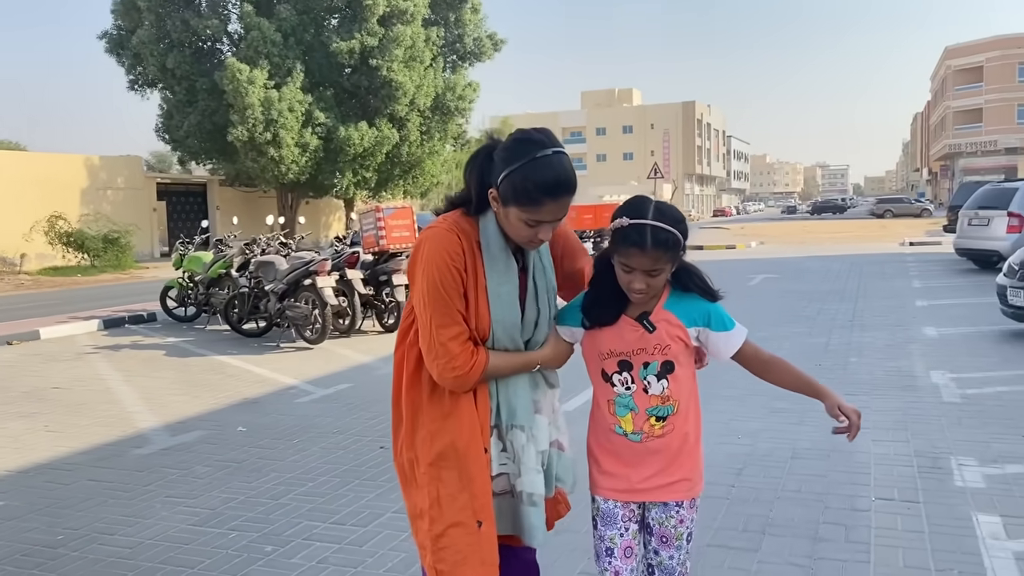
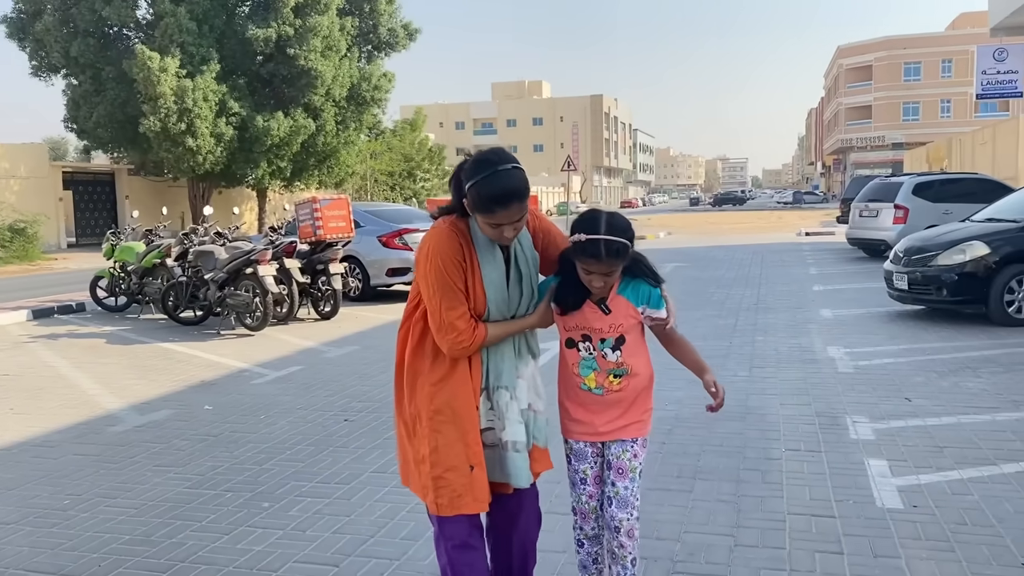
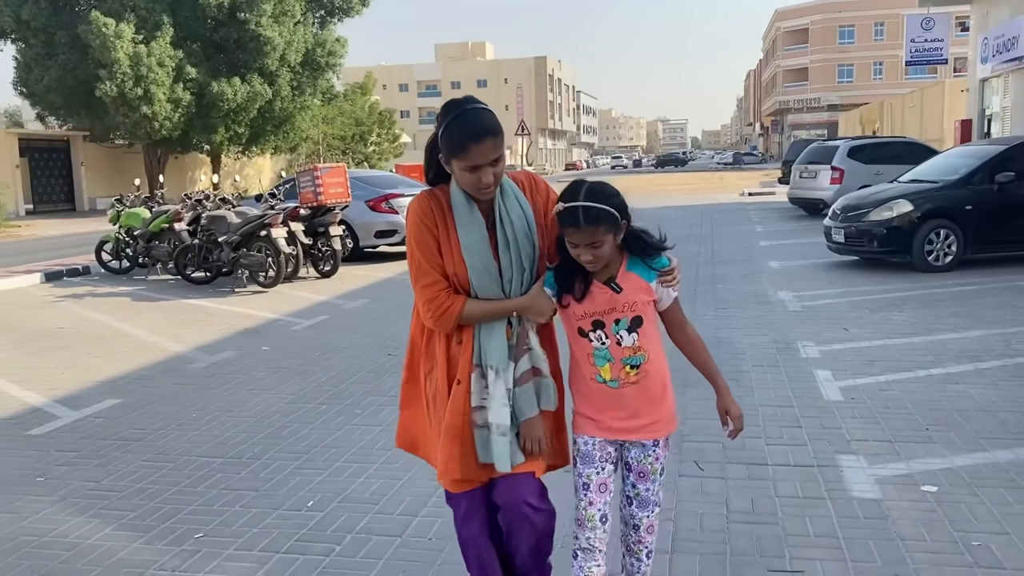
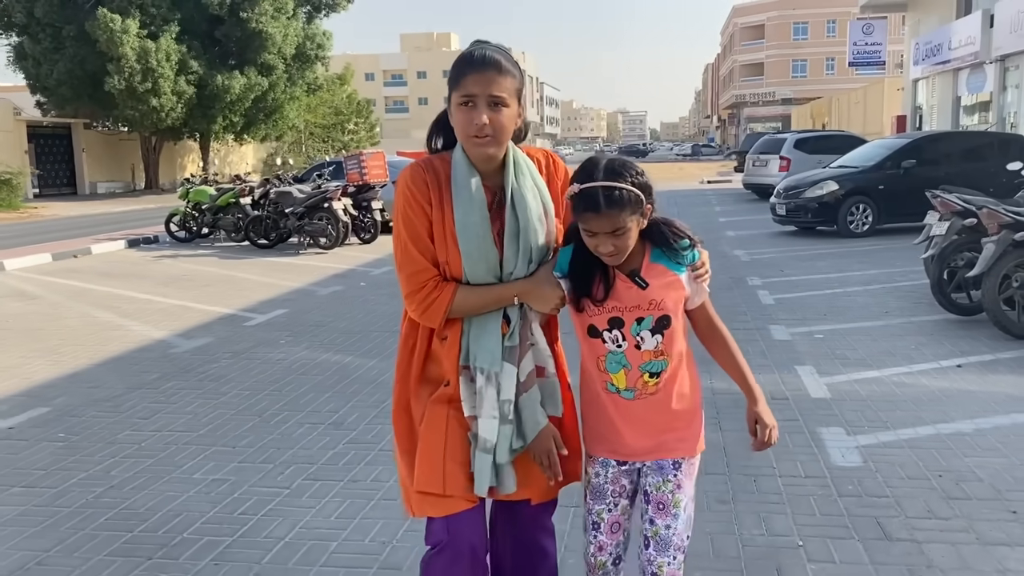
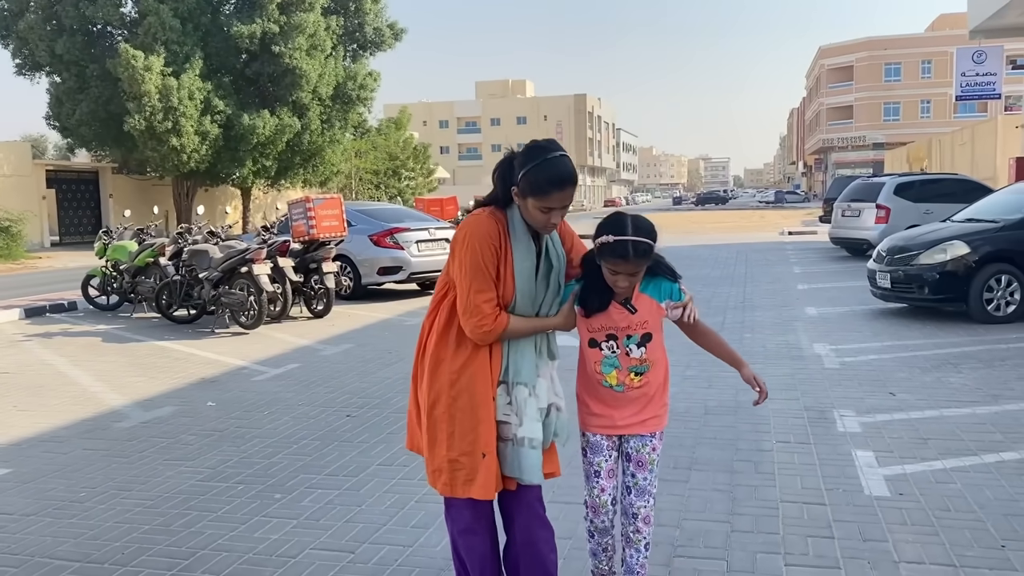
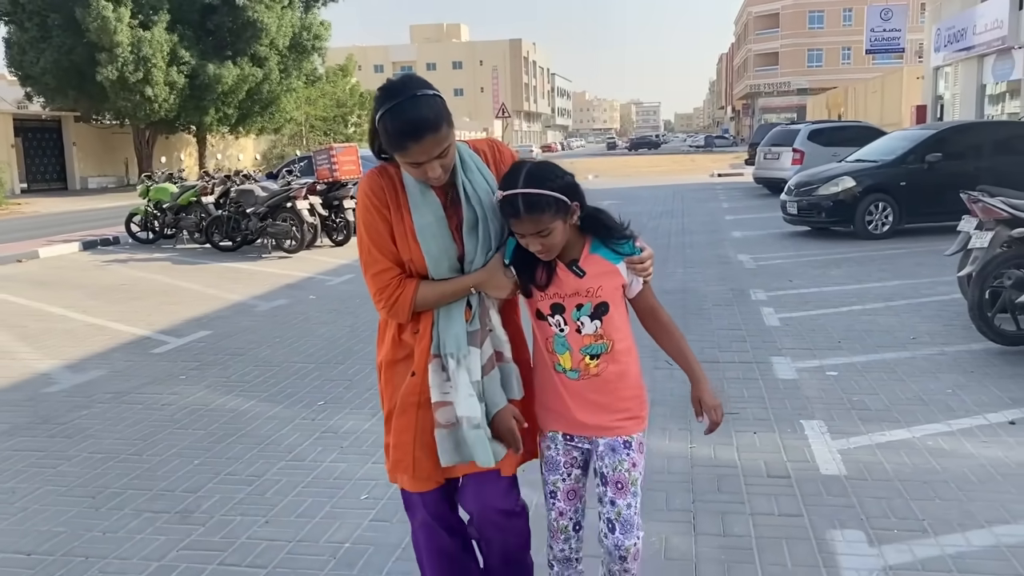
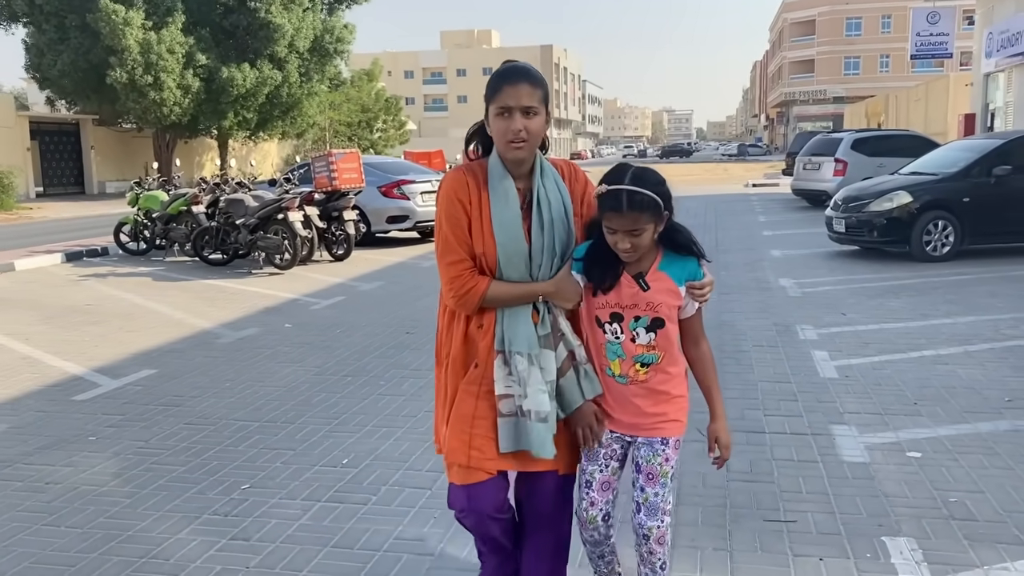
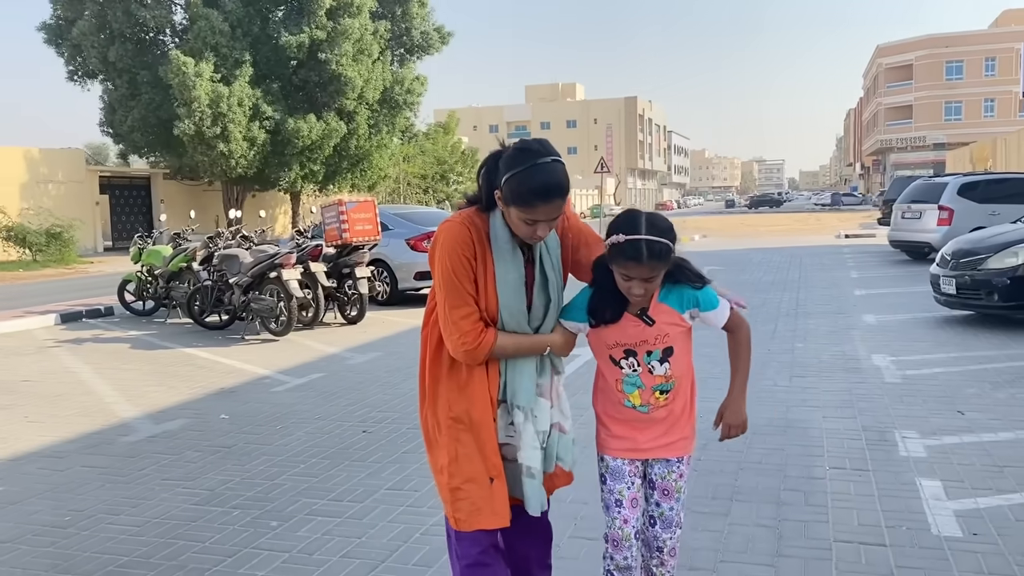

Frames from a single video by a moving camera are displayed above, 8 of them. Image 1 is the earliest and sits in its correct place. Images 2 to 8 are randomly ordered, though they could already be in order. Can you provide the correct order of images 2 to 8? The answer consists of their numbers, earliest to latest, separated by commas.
8, 2, 5, 3, 7, 6, 4
